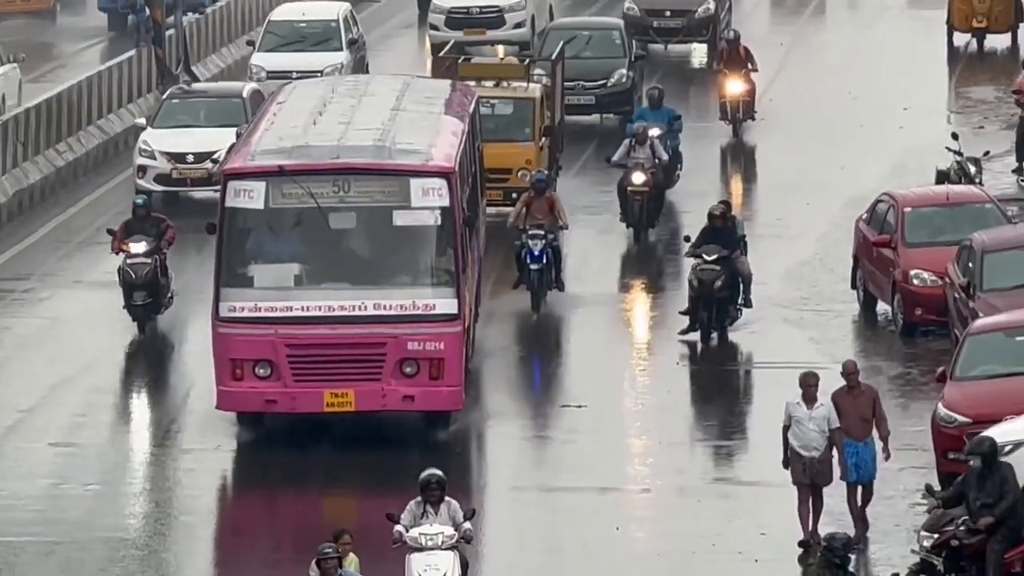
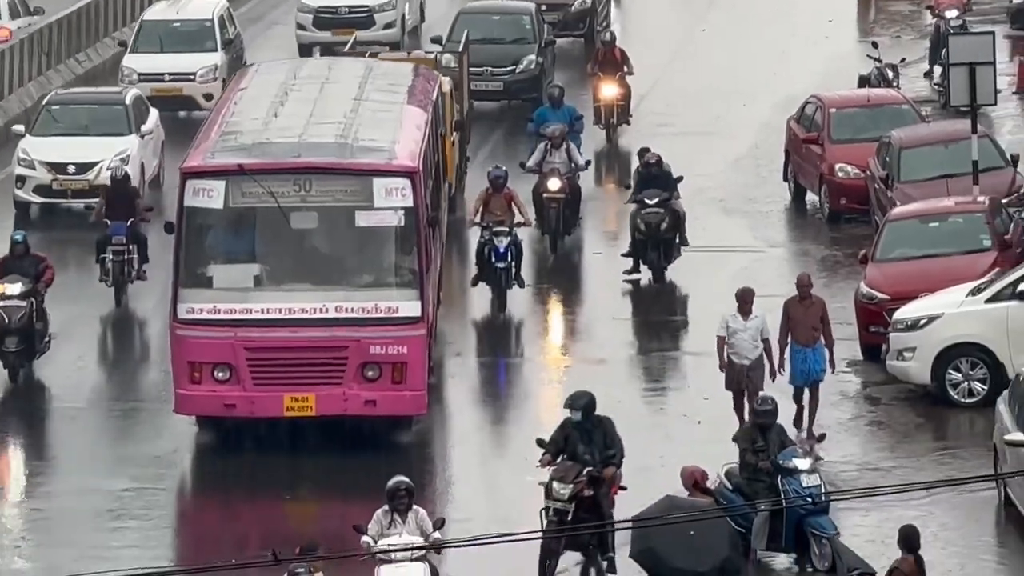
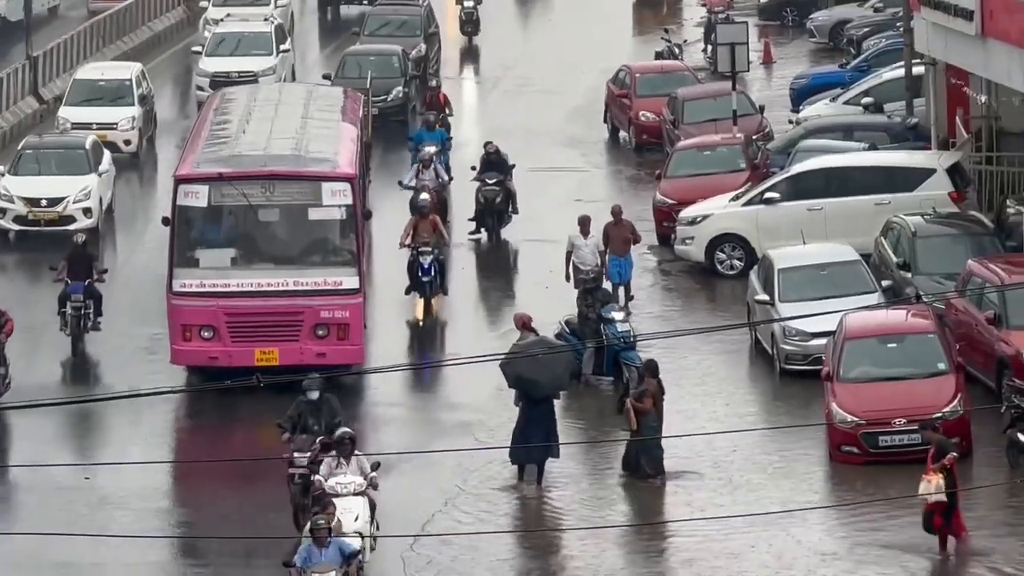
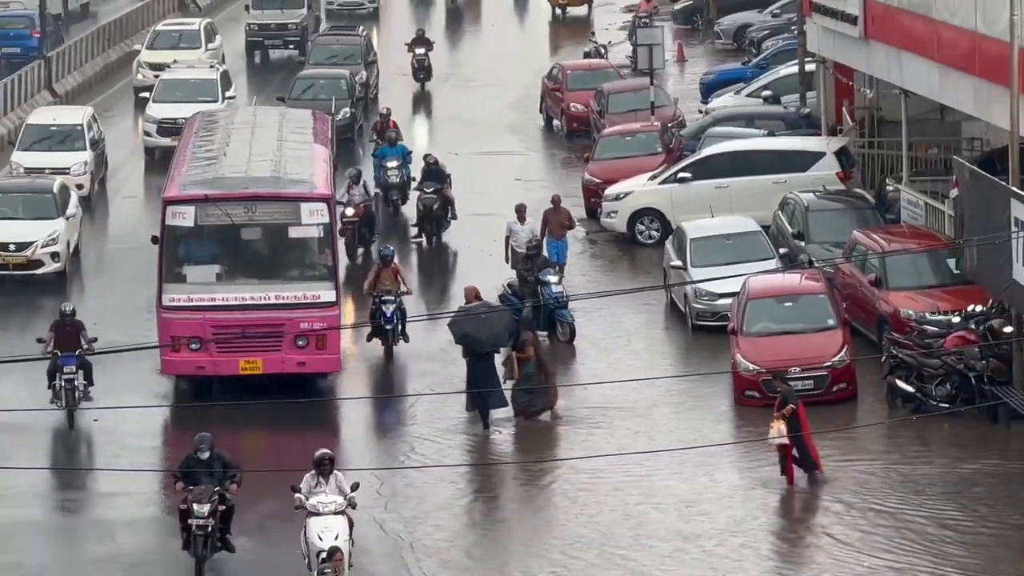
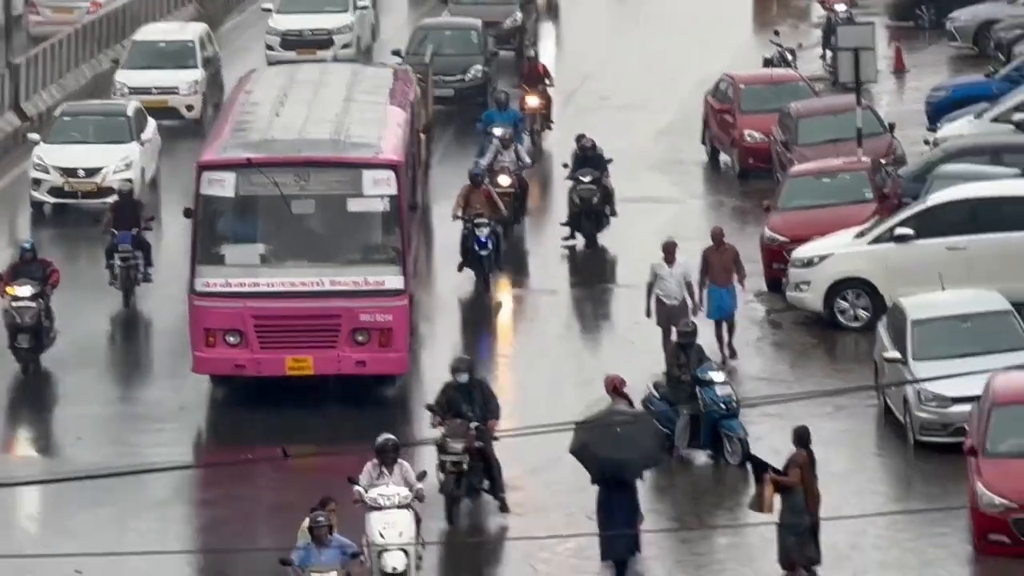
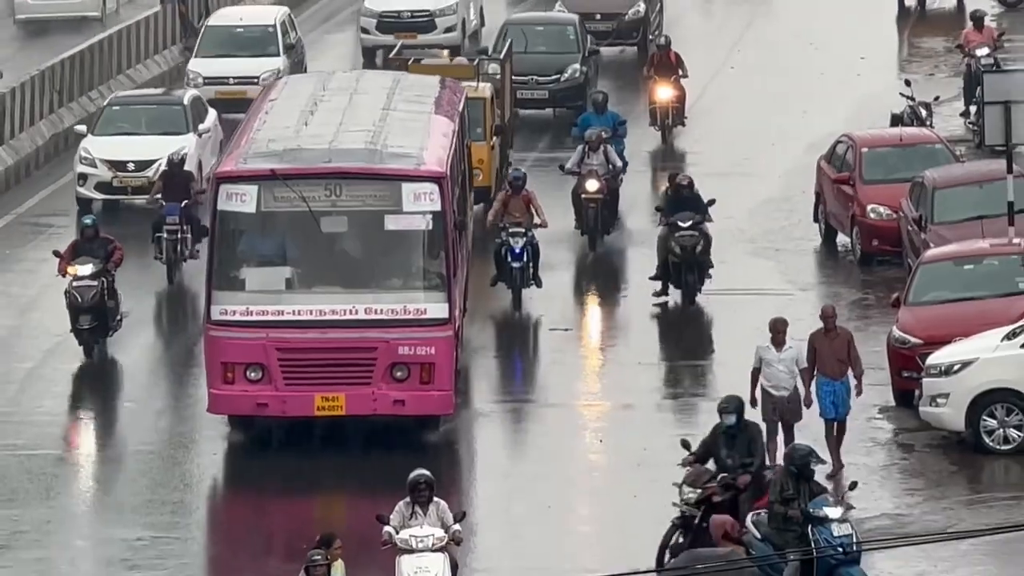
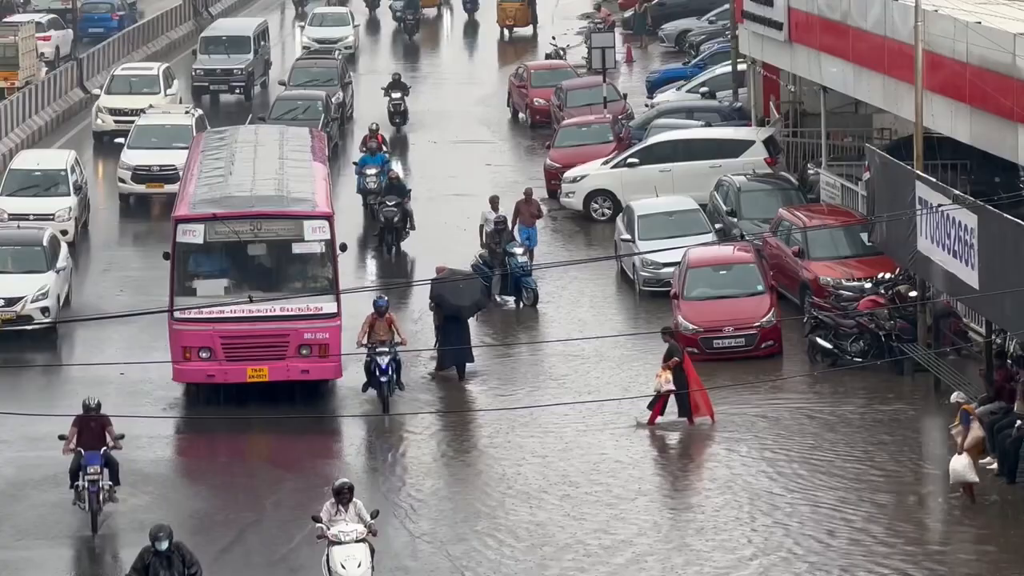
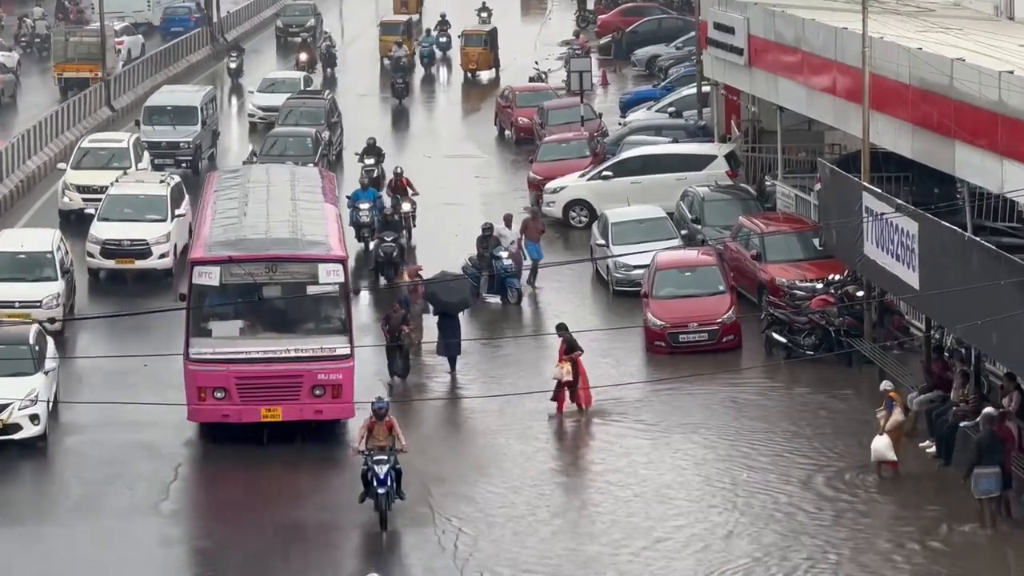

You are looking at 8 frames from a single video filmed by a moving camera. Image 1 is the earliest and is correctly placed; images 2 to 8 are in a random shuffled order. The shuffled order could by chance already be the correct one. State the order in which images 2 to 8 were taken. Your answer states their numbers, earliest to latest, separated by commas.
6, 2, 5, 3, 4, 7, 8
